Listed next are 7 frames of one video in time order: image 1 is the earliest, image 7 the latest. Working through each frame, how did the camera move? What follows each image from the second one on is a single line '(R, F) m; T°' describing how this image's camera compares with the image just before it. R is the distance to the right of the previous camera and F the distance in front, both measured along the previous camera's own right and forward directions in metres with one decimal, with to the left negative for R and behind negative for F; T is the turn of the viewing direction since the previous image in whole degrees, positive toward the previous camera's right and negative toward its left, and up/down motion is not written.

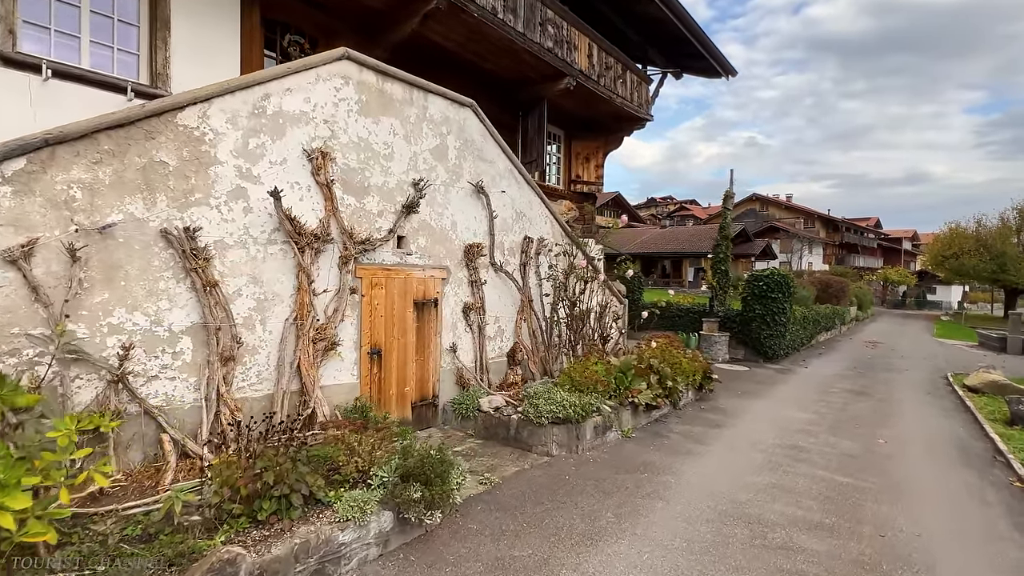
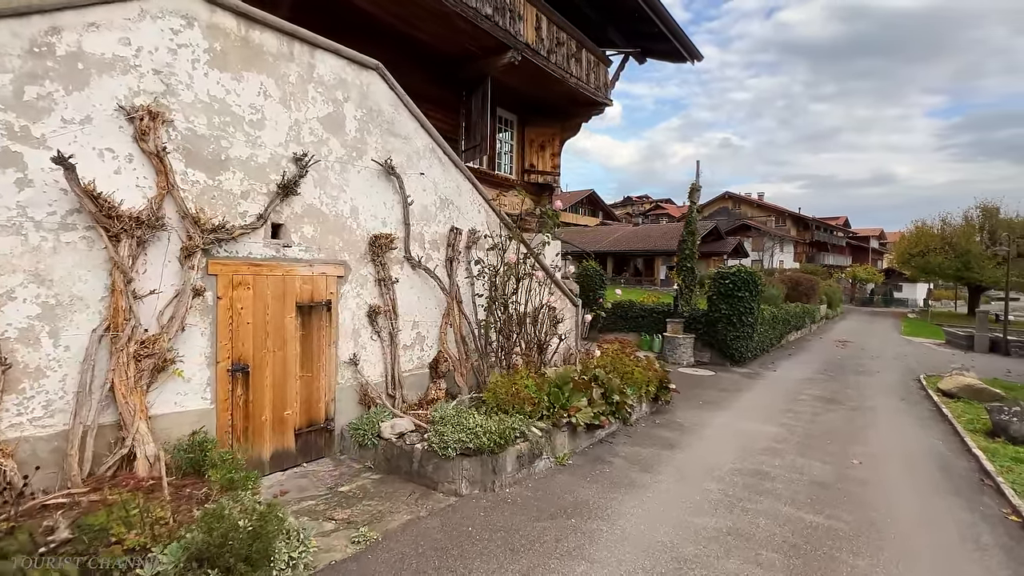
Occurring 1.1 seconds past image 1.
(+0.8, +1.2) m; +2°
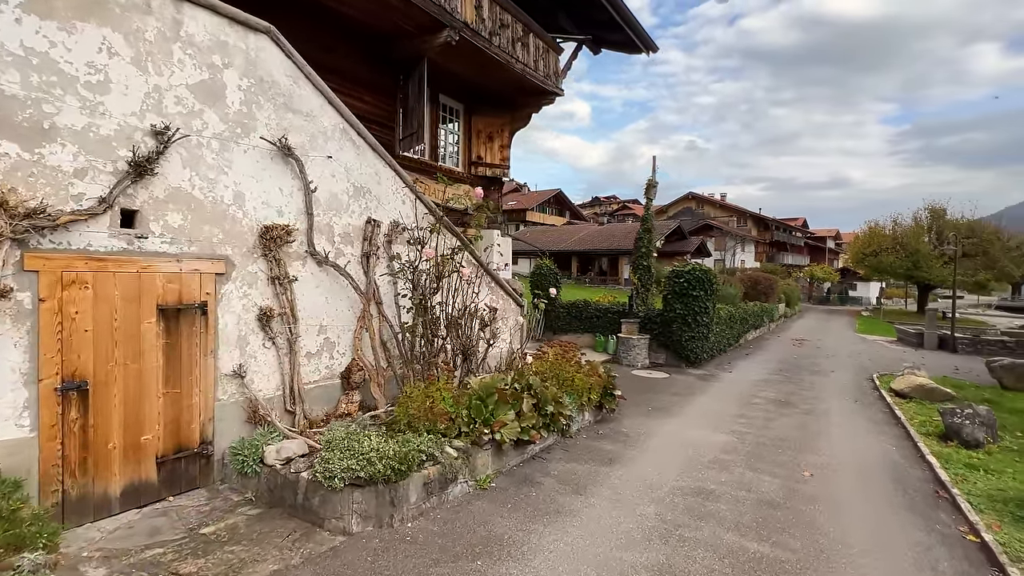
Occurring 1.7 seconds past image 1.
(+0.6, +0.8) m; +3°
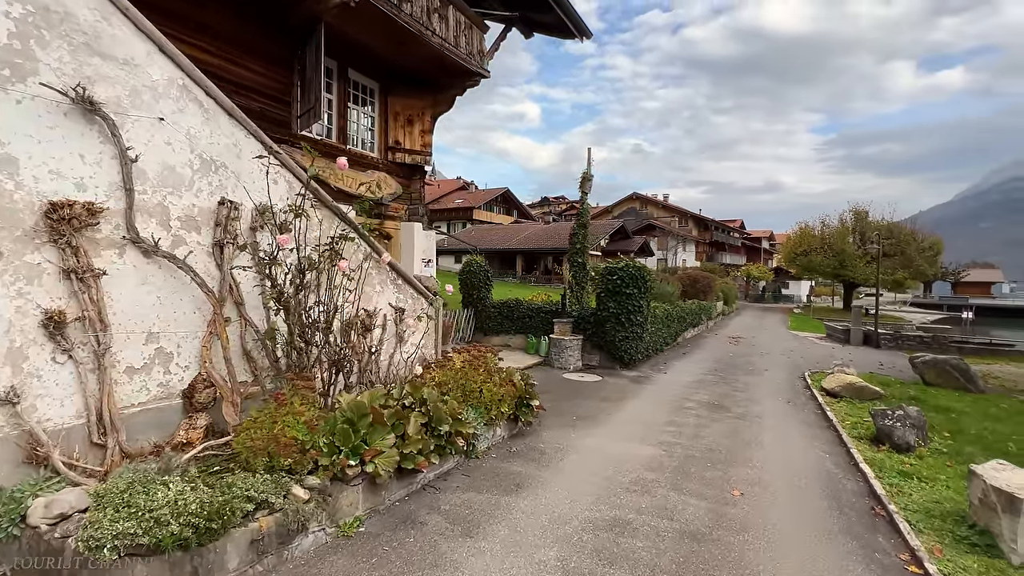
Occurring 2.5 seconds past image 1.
(+0.7, +1.0) m; +6°
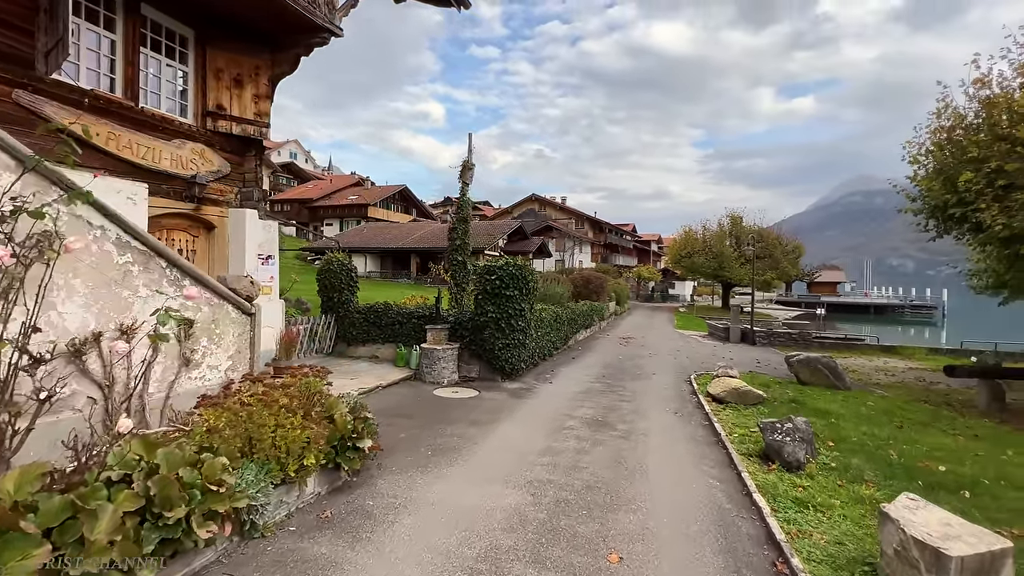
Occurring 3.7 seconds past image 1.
(+0.9, +1.6) m; +11°
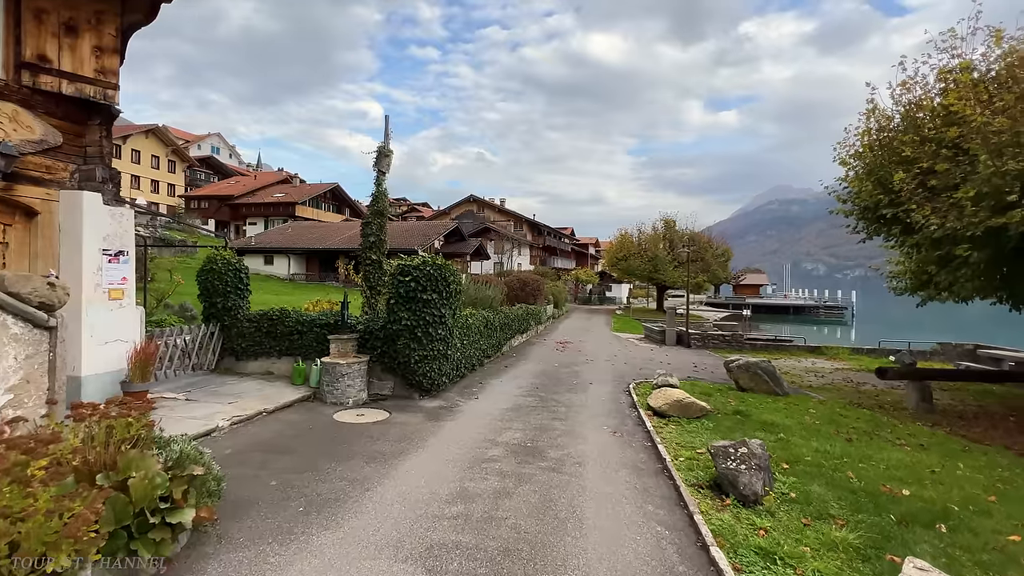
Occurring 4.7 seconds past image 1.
(+0.4, +1.4) m; +7°
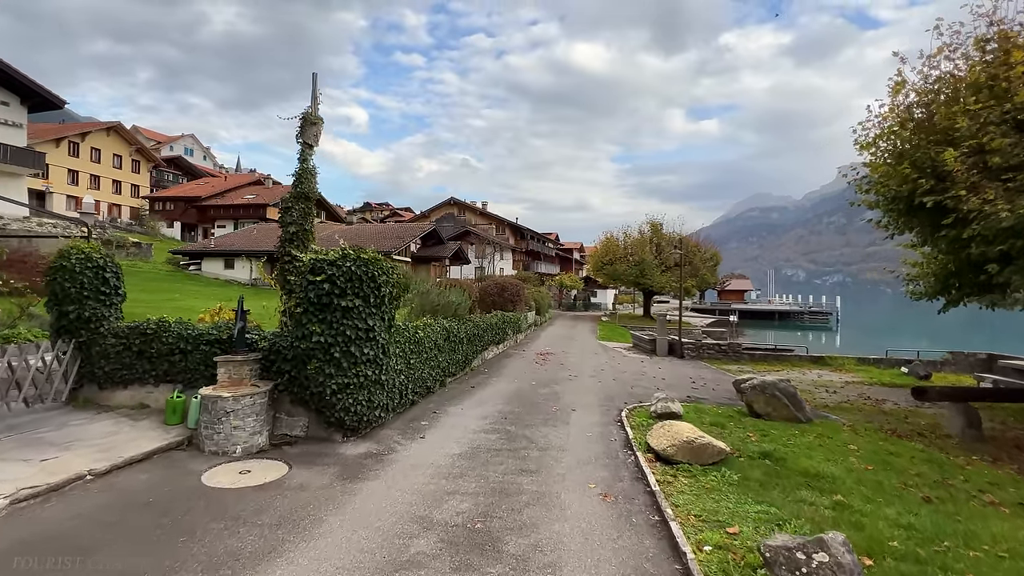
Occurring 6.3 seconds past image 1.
(+0.5, +2.5) m; +2°
